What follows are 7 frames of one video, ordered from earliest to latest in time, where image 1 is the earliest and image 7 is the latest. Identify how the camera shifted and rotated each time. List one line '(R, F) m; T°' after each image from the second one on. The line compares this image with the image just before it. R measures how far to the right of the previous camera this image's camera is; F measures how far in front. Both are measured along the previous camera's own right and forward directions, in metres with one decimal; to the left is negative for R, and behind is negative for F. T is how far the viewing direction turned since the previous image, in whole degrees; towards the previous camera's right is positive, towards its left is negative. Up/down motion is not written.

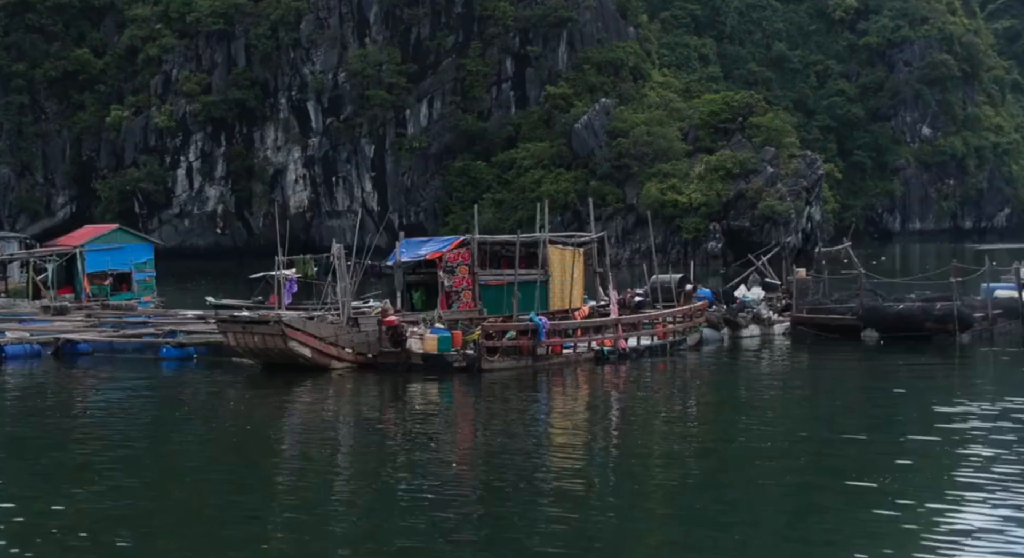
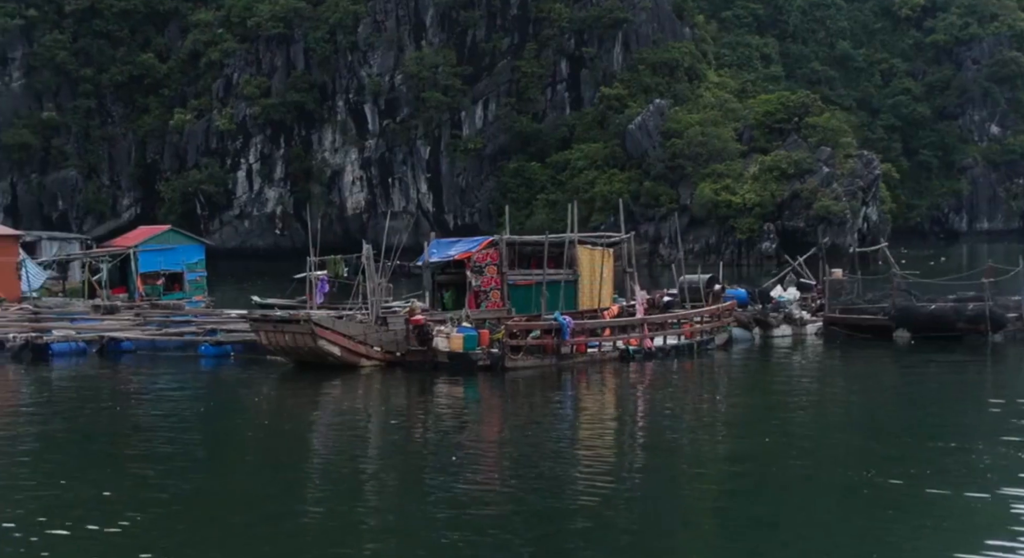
(+0.7, -0.4) m; -3°
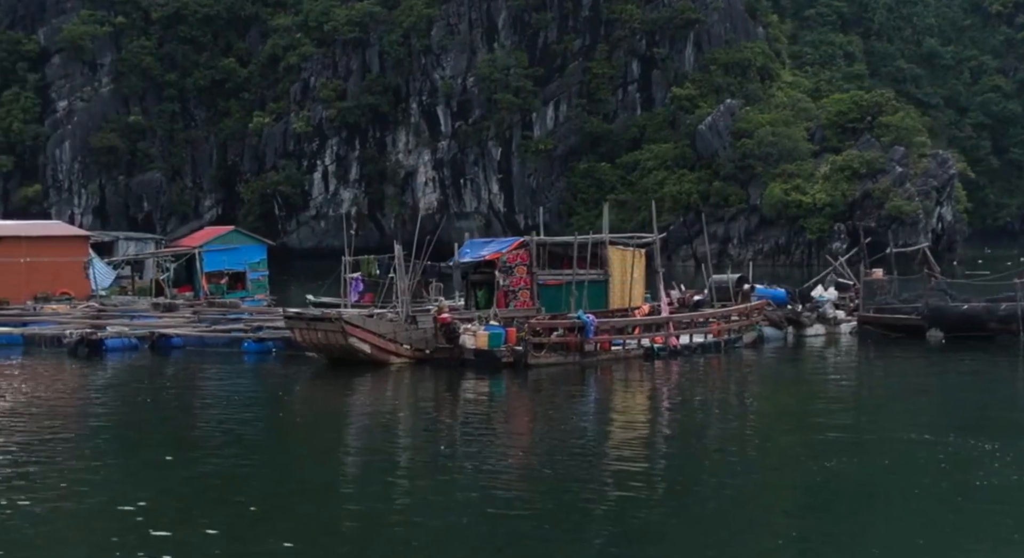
(+1.2, -0.6) m; -4°
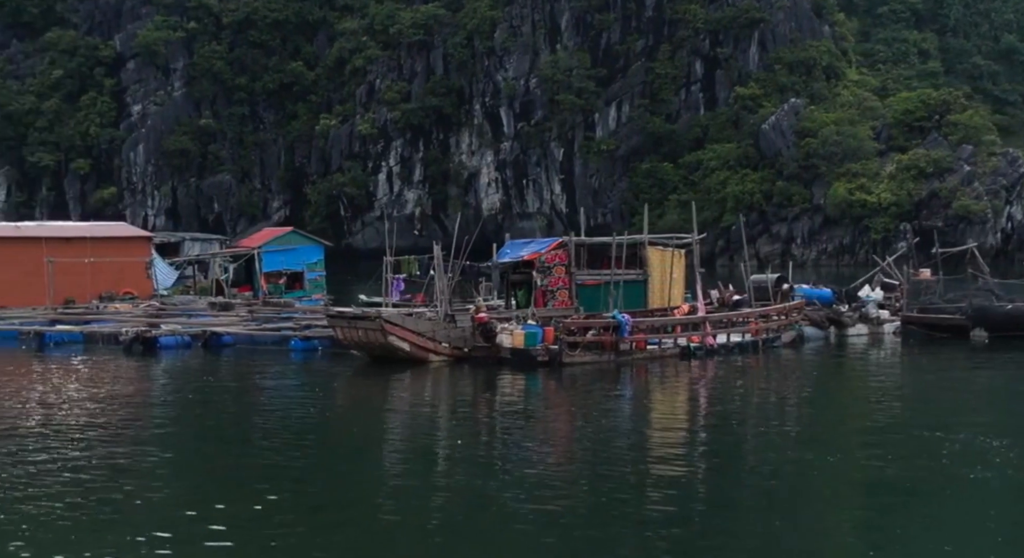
(+0.7, -0.3) m; -3°
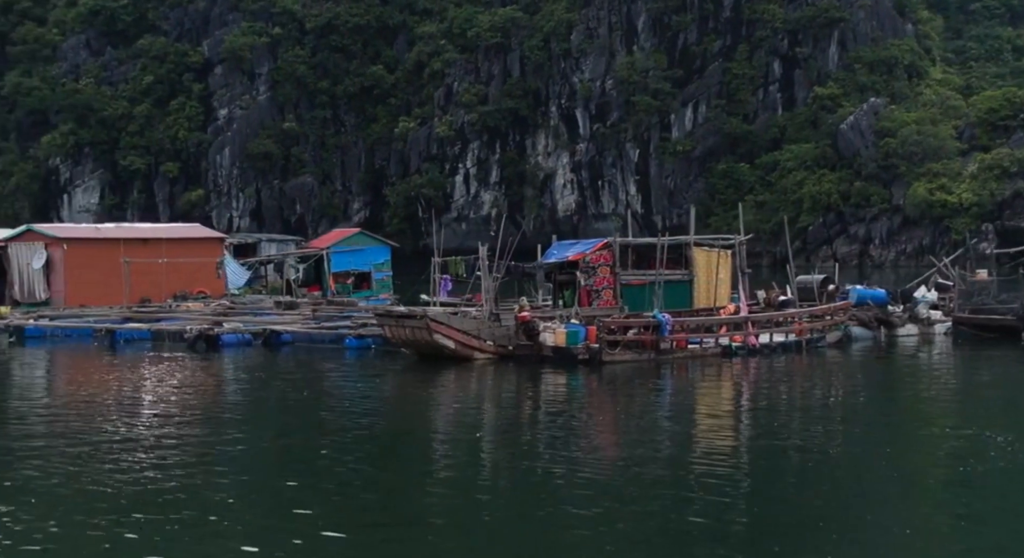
(+0.9, -0.4) m; -4°
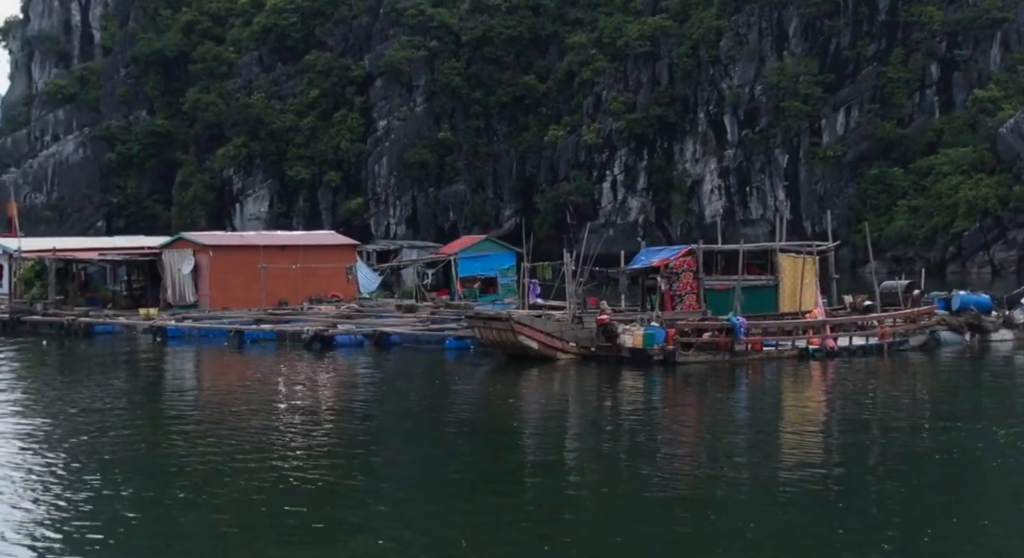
(+1.9, -0.7) m; -8°
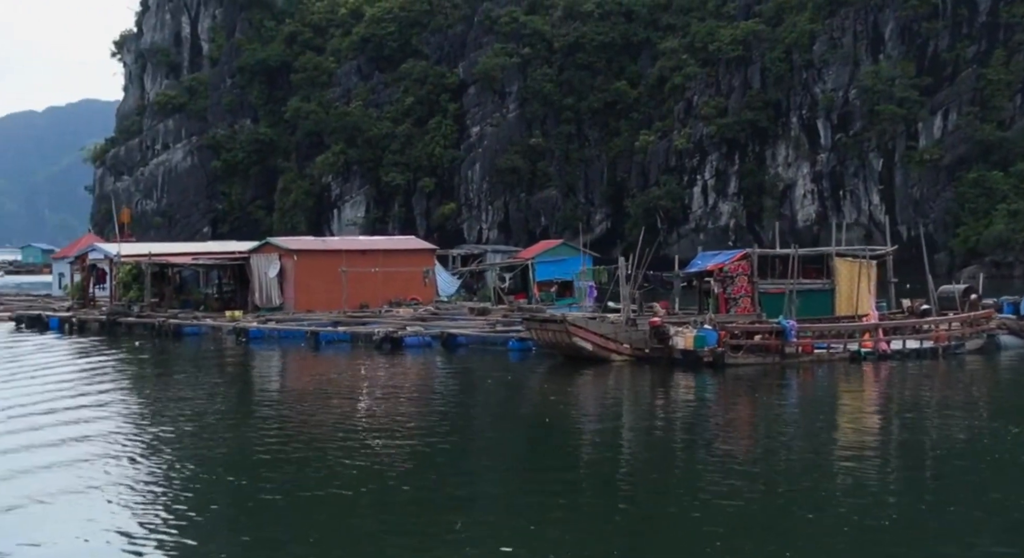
(+1.1, -0.3) m; -5°
